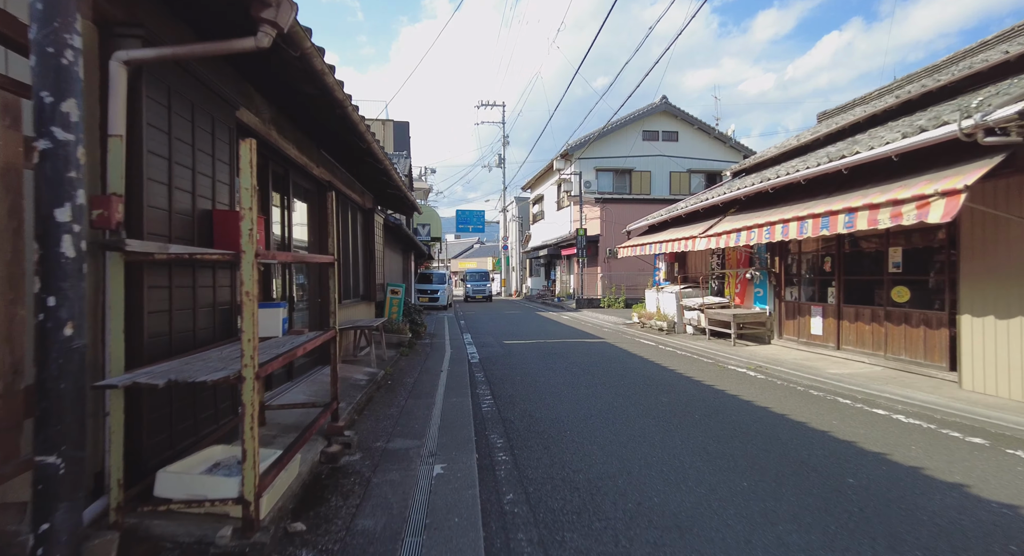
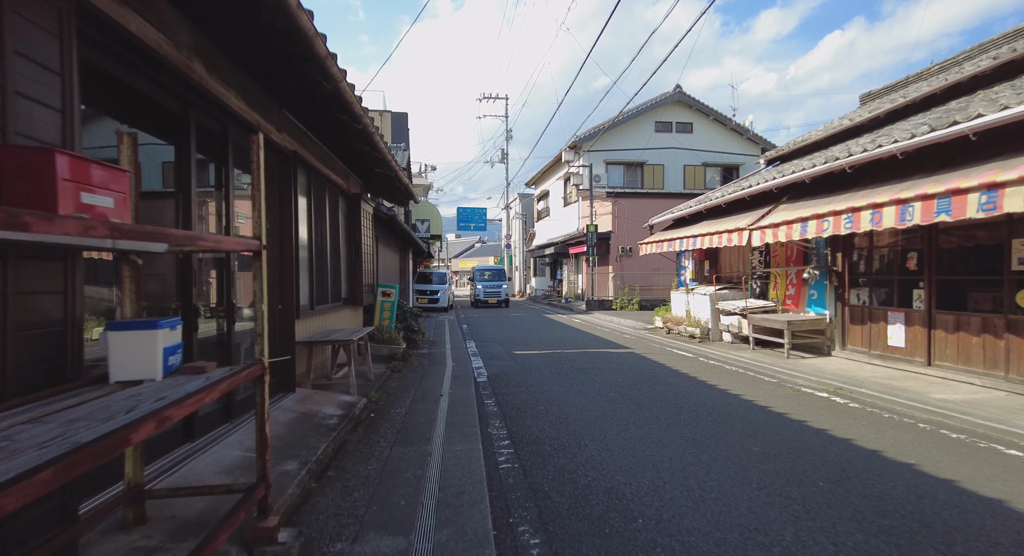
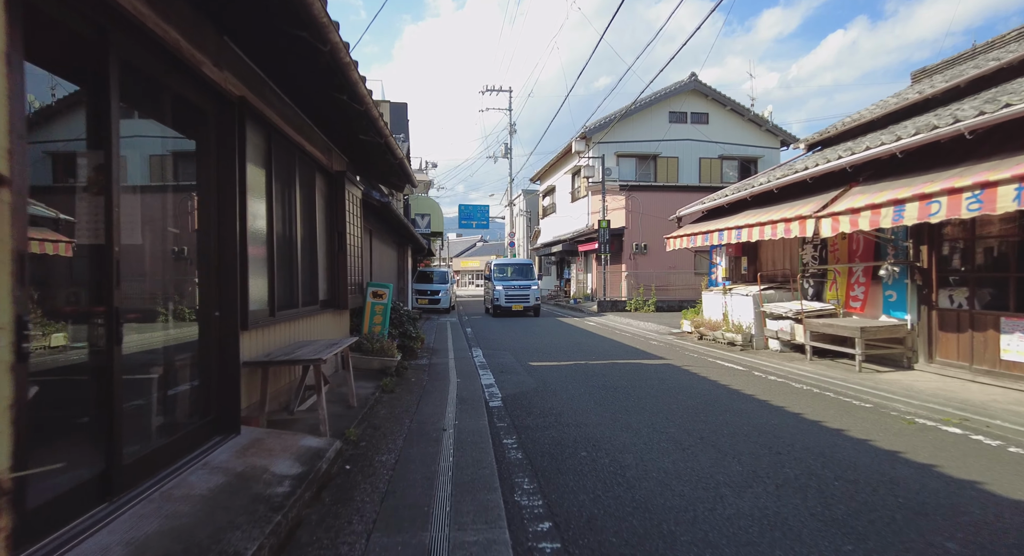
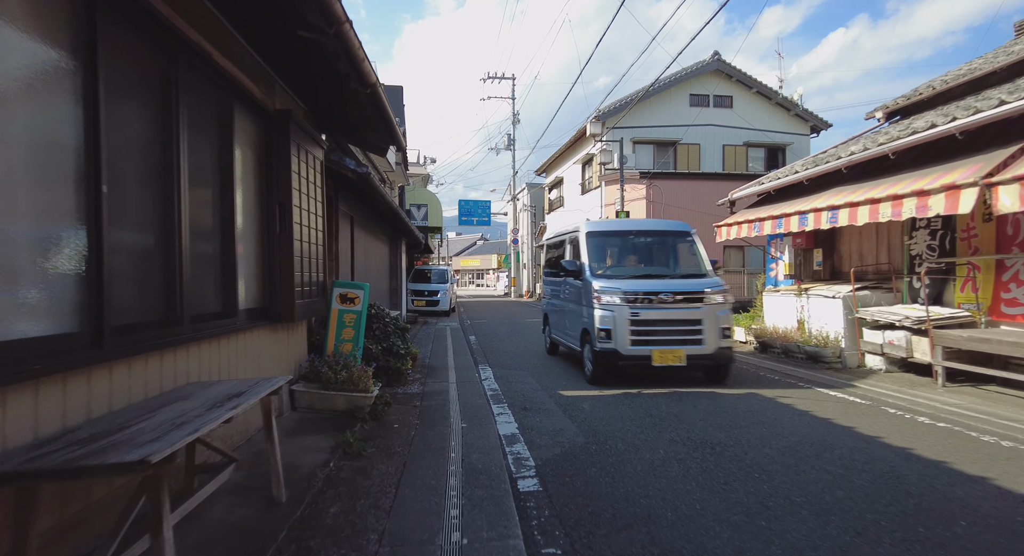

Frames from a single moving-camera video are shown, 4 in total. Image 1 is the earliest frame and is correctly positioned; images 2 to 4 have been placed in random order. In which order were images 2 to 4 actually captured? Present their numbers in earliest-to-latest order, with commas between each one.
2, 3, 4
